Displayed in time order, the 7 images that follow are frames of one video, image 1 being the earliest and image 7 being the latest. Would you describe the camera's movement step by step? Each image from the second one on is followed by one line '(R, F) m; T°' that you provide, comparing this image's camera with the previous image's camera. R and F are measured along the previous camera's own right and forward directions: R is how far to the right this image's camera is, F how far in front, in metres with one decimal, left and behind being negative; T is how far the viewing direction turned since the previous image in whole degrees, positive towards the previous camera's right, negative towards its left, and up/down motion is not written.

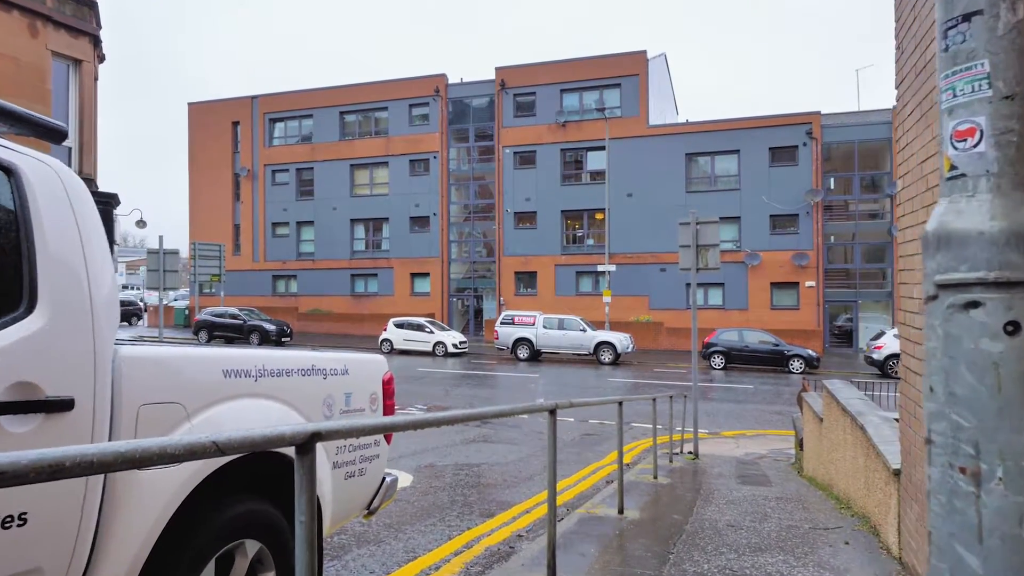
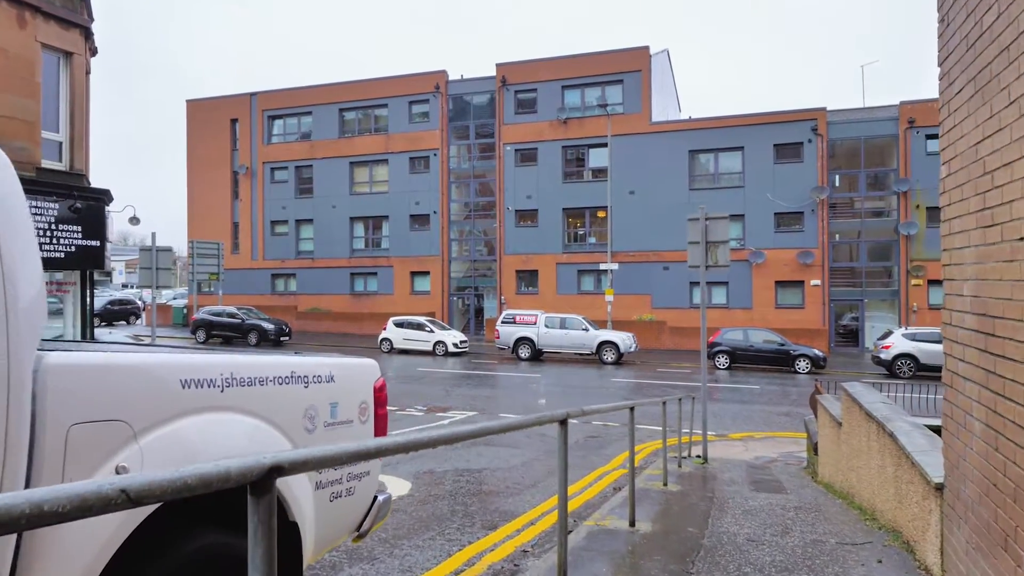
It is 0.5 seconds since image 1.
(0.0, +0.3) m; 0°
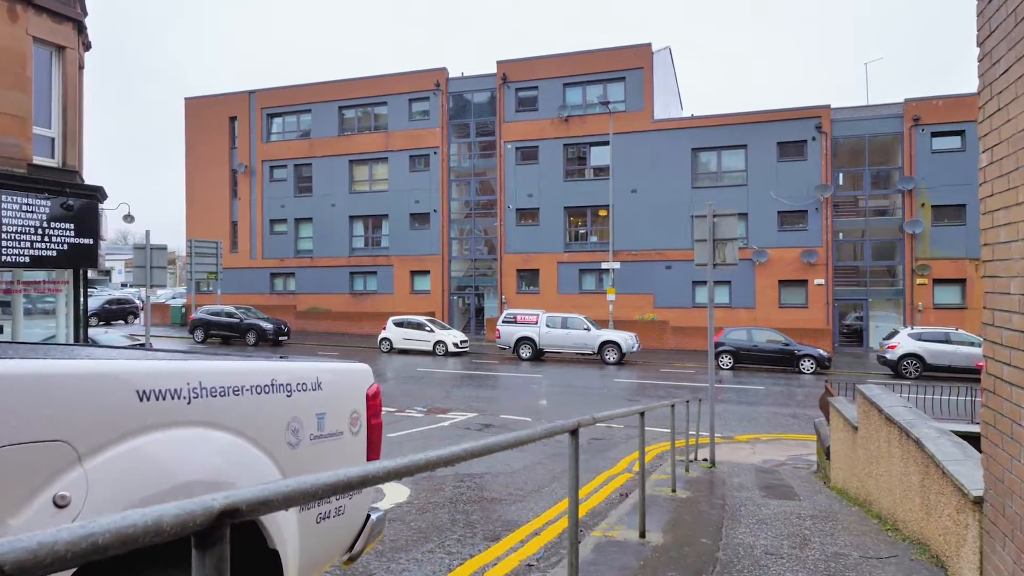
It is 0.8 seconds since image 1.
(0.0, +0.2) m; 0°
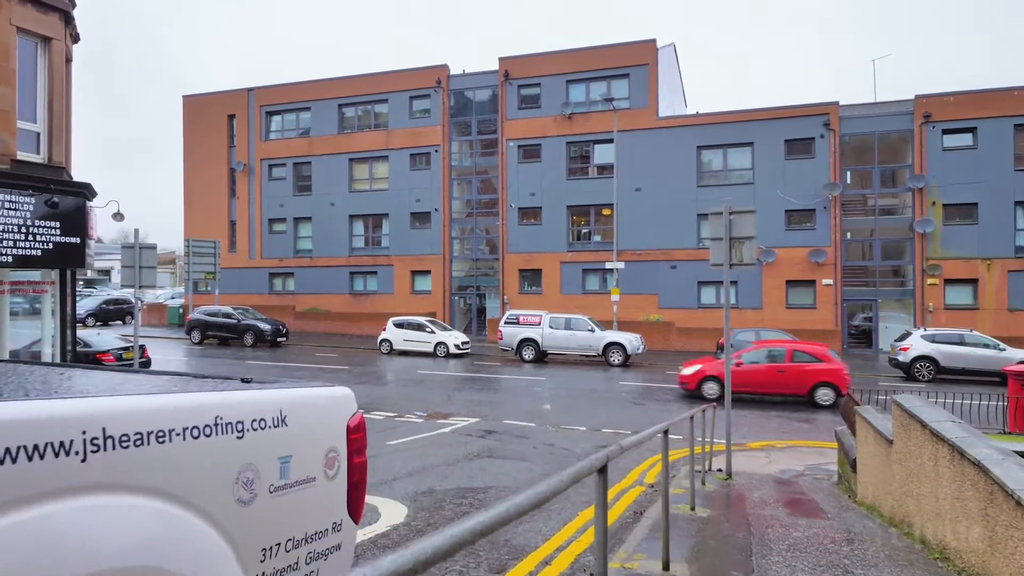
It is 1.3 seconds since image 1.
(0.0, +0.5) m; 0°
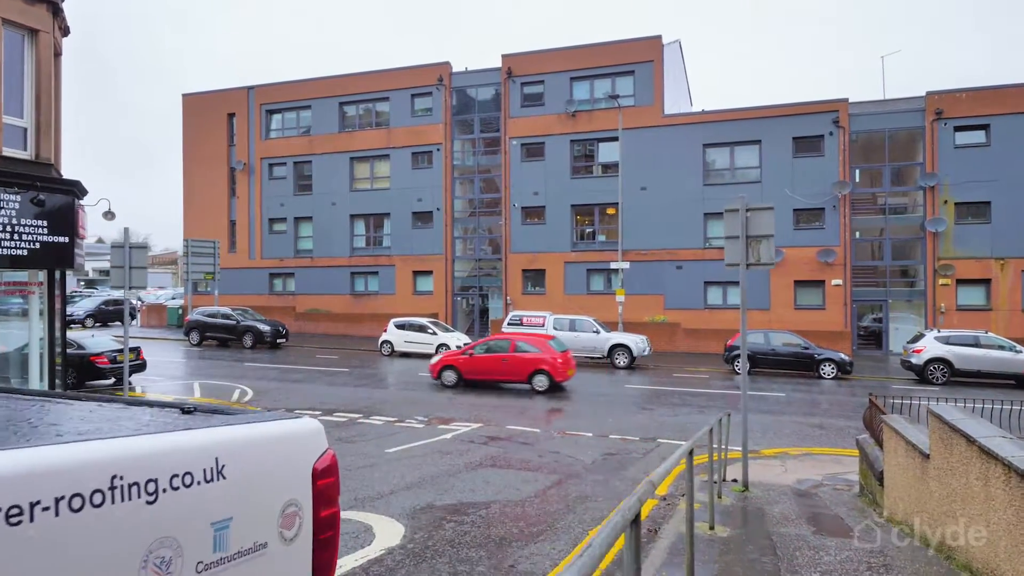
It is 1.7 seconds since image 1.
(0.0, +0.4) m; 0°
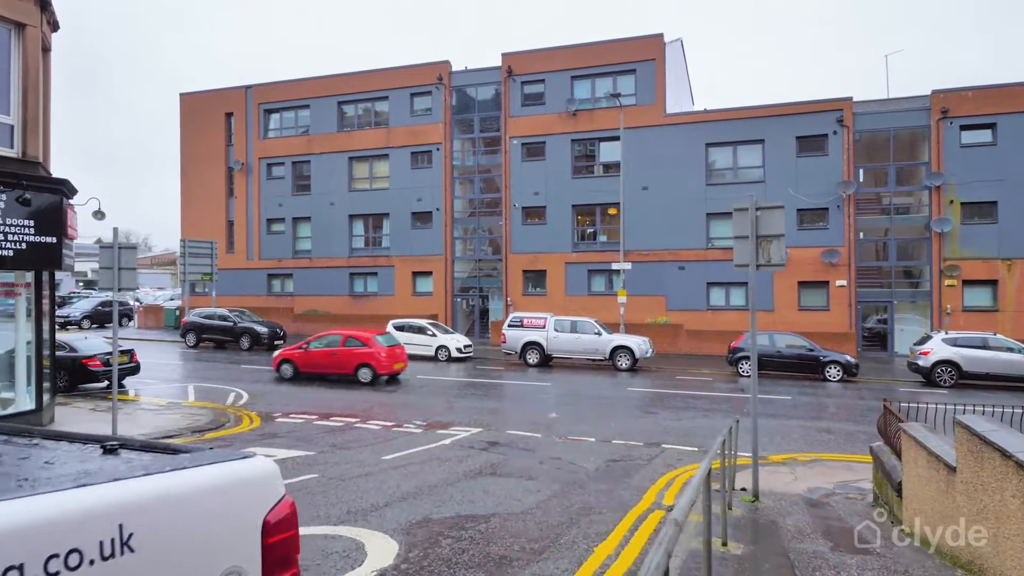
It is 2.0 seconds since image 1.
(0.0, +0.3) m; 0°
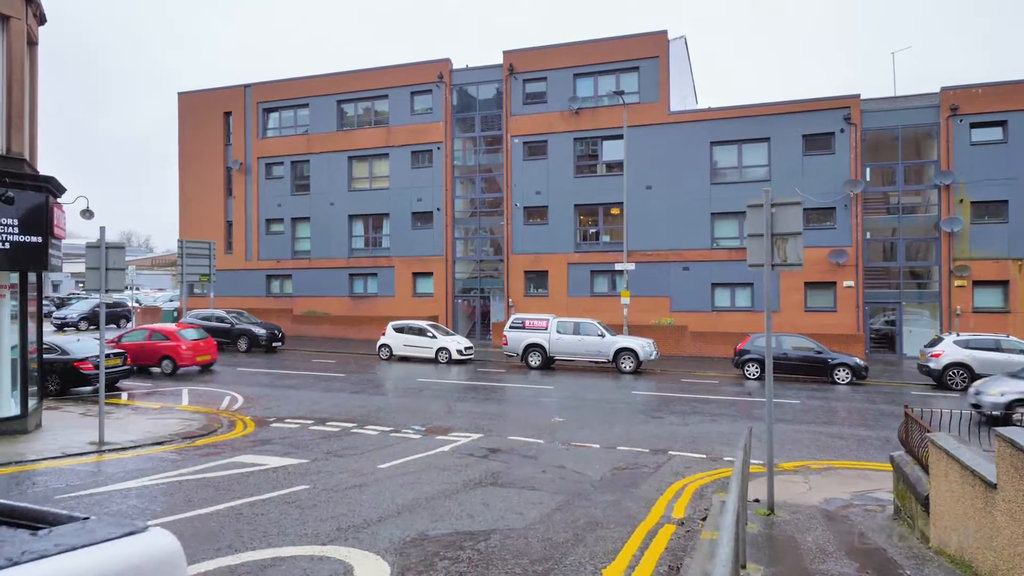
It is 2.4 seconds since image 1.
(0.0, +0.4) m; 0°
